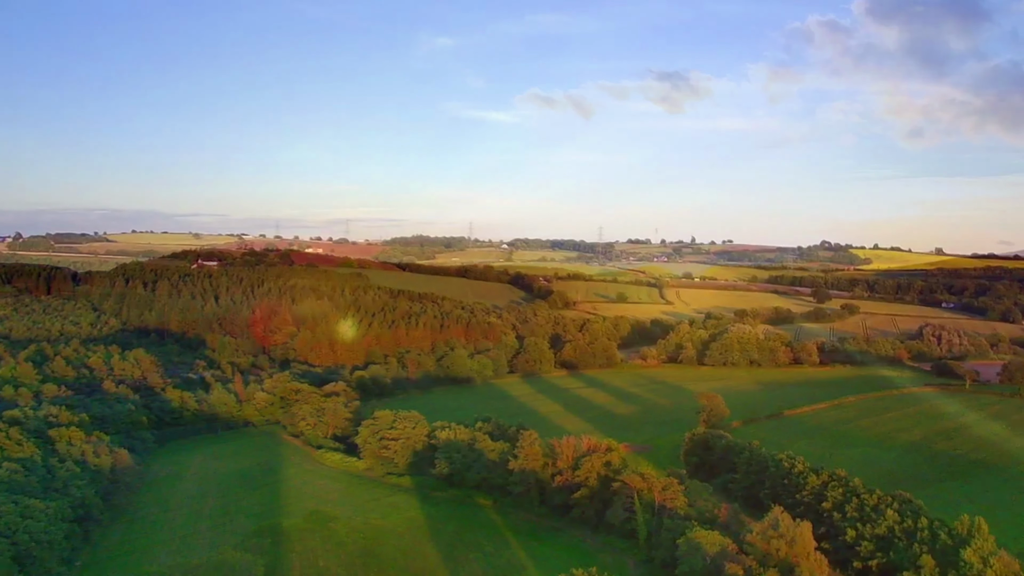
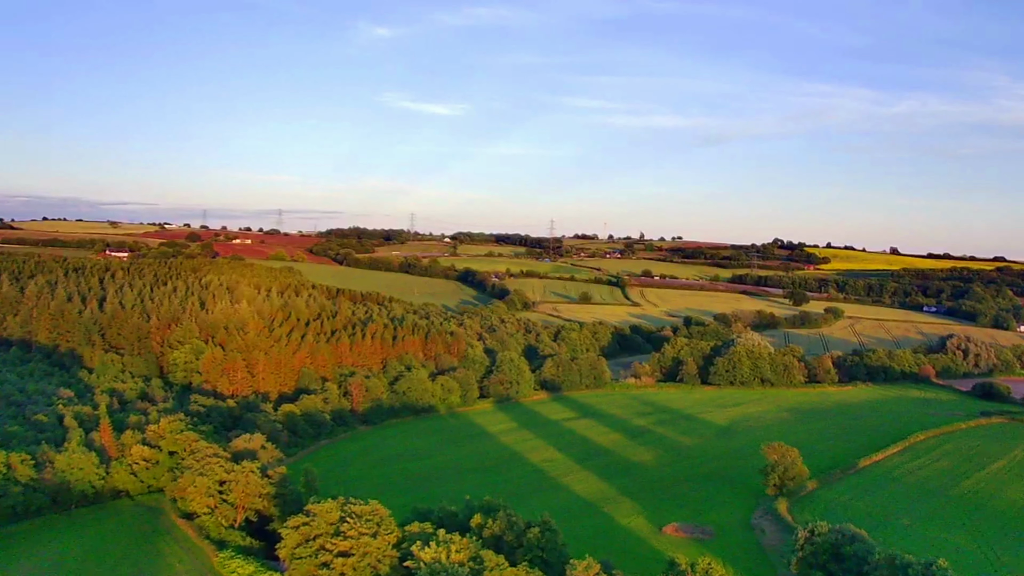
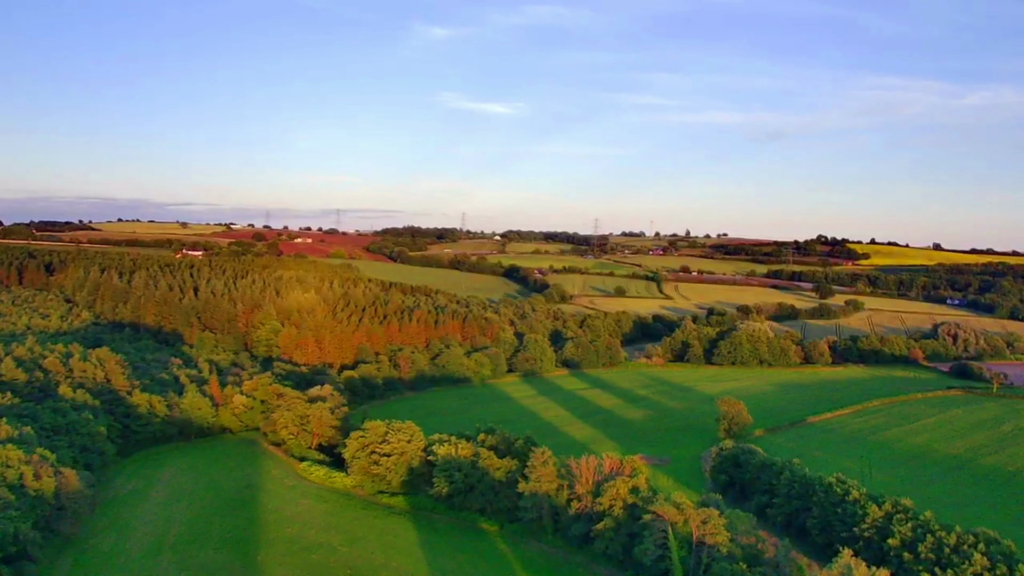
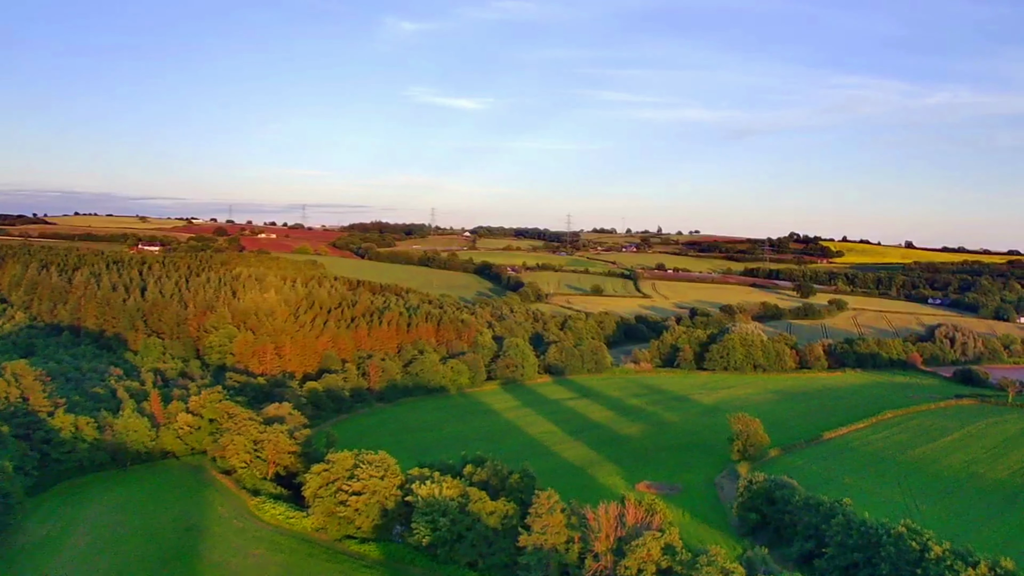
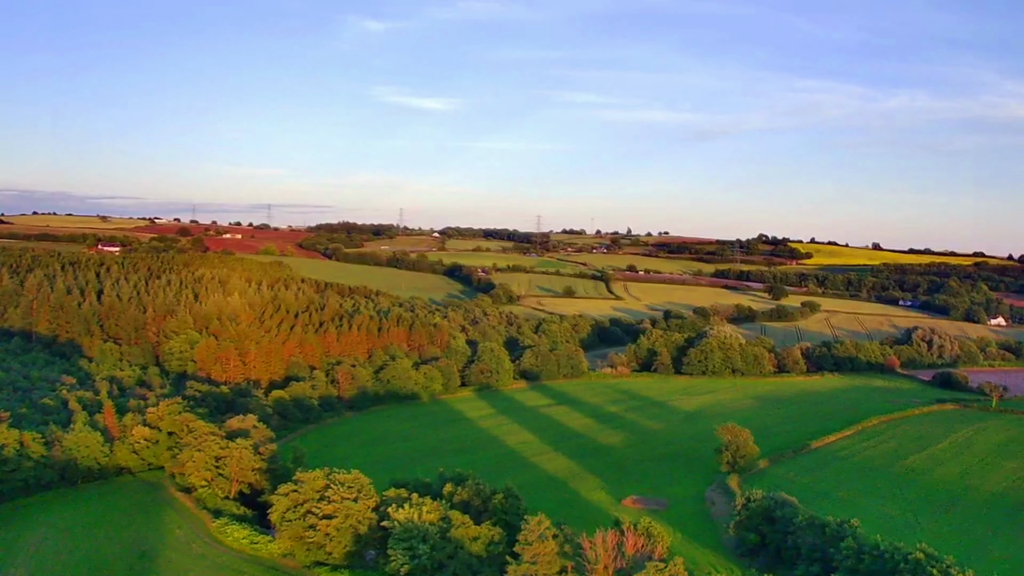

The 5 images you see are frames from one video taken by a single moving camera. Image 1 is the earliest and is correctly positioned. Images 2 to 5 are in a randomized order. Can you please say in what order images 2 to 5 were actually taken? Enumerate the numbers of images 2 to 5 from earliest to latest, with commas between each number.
3, 4, 5, 2
